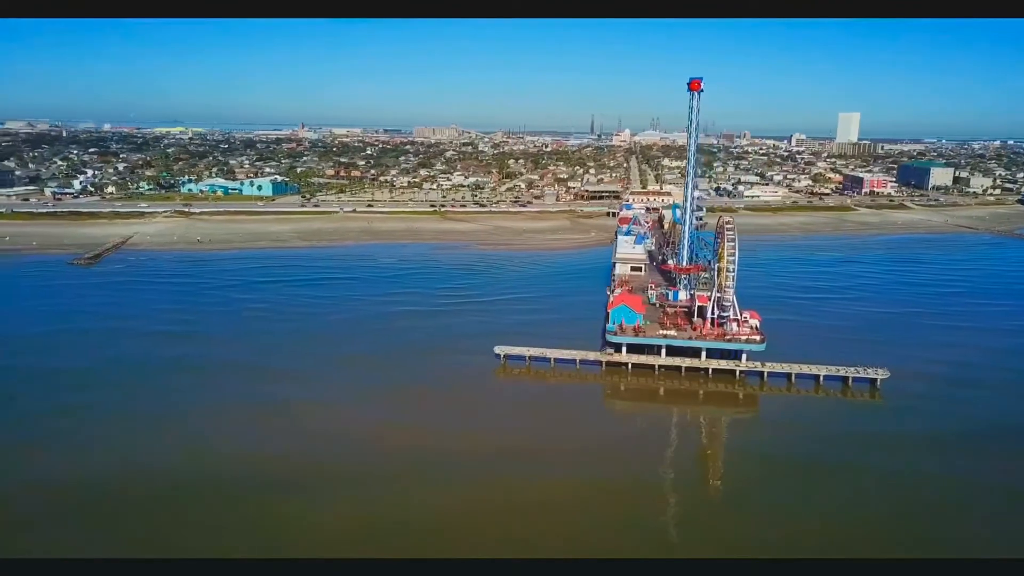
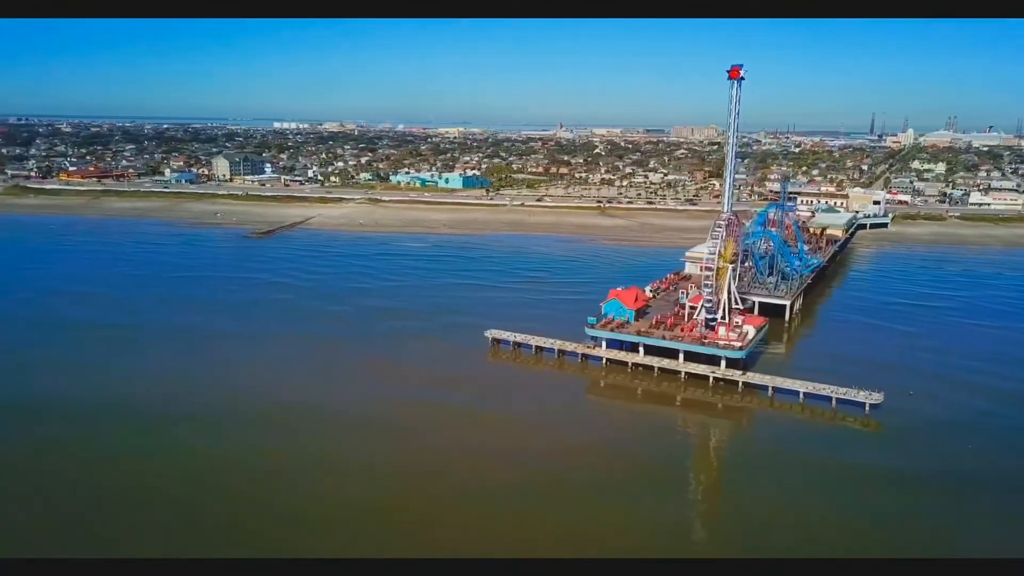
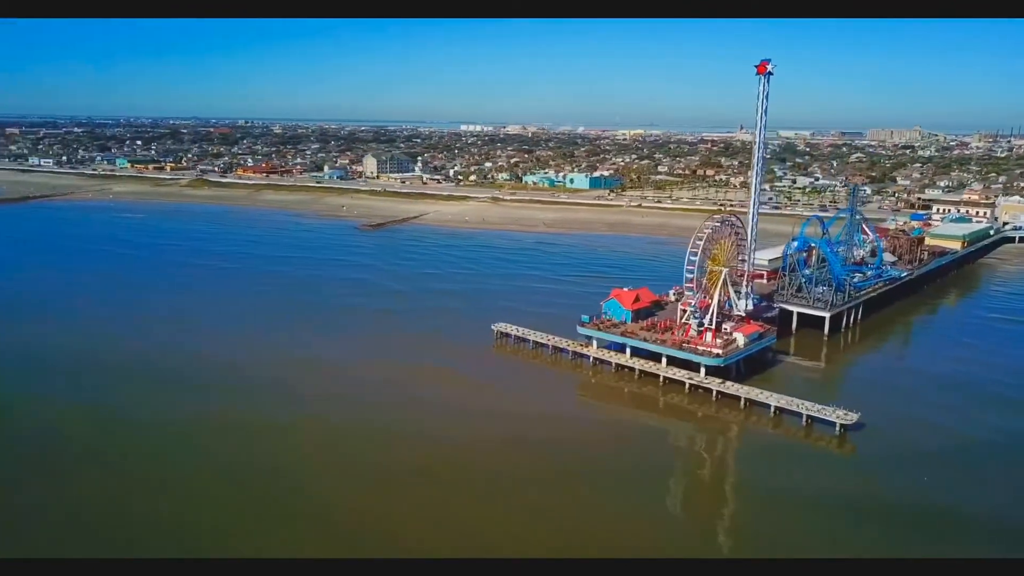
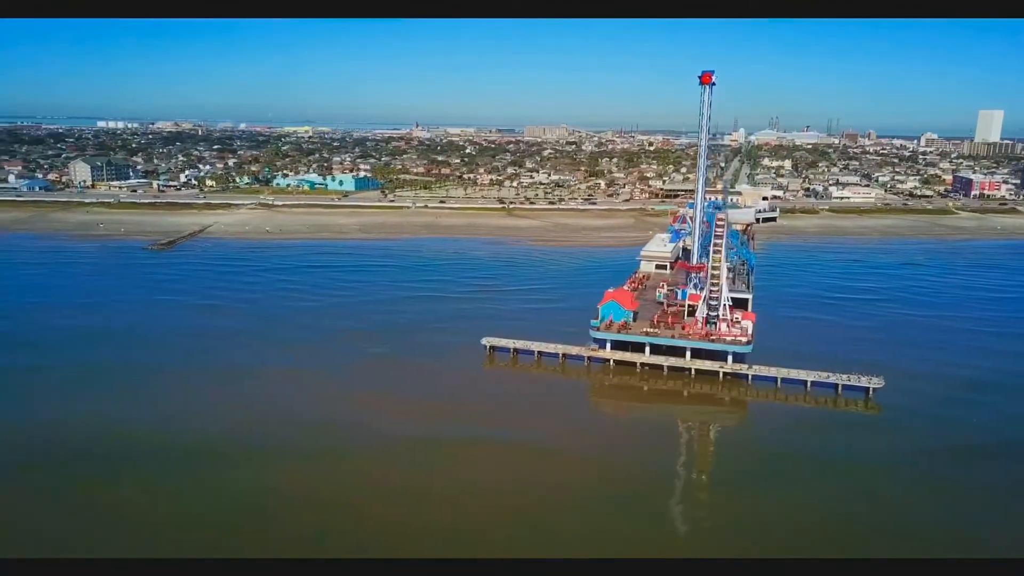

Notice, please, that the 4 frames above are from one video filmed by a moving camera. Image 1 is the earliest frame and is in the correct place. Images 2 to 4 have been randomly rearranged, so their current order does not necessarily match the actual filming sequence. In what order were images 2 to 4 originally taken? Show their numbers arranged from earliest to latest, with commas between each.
4, 2, 3
